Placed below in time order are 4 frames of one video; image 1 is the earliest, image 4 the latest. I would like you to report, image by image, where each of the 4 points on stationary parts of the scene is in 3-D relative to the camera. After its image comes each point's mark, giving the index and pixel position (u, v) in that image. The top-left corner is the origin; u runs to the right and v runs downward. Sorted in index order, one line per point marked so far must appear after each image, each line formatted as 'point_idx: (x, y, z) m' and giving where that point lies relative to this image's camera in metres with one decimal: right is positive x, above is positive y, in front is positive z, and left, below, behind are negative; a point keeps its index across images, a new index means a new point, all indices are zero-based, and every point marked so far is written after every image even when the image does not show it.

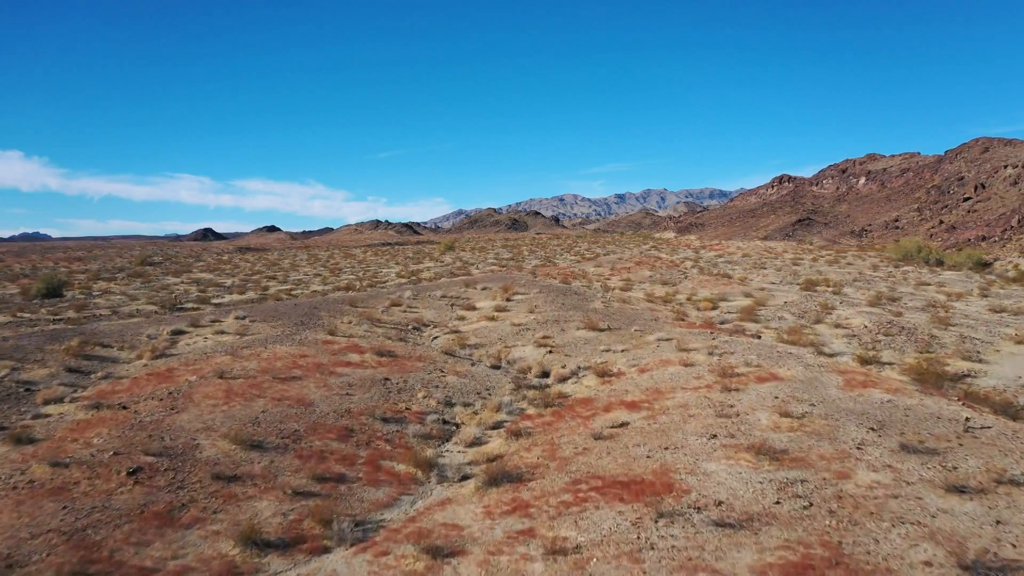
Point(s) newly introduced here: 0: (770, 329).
0: (+5.1, -0.8, +17.9) m
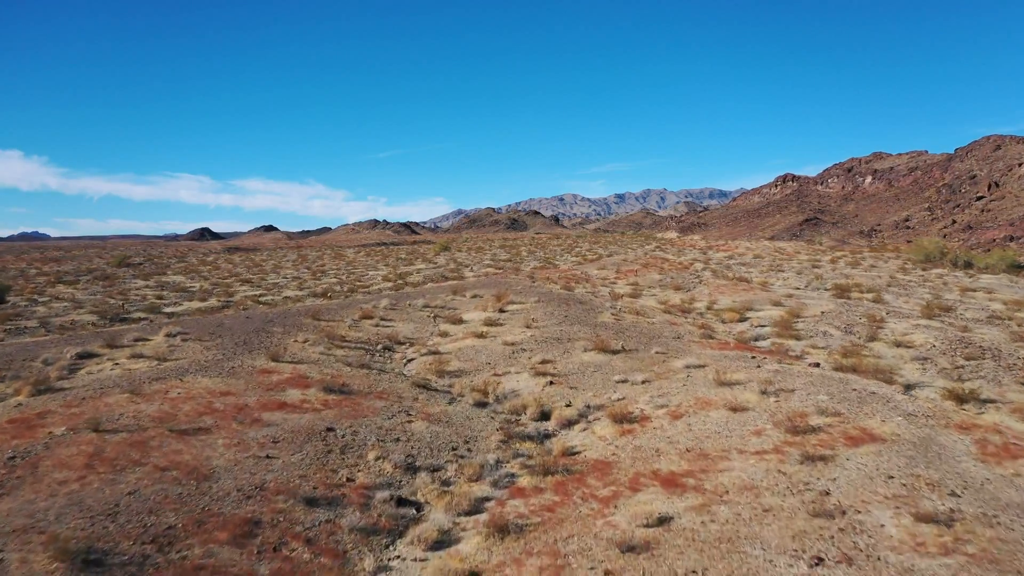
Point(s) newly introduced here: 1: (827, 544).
0: (+5.0, -1.0, +14.7) m
1: (+1.9, -1.5, +5.4) m
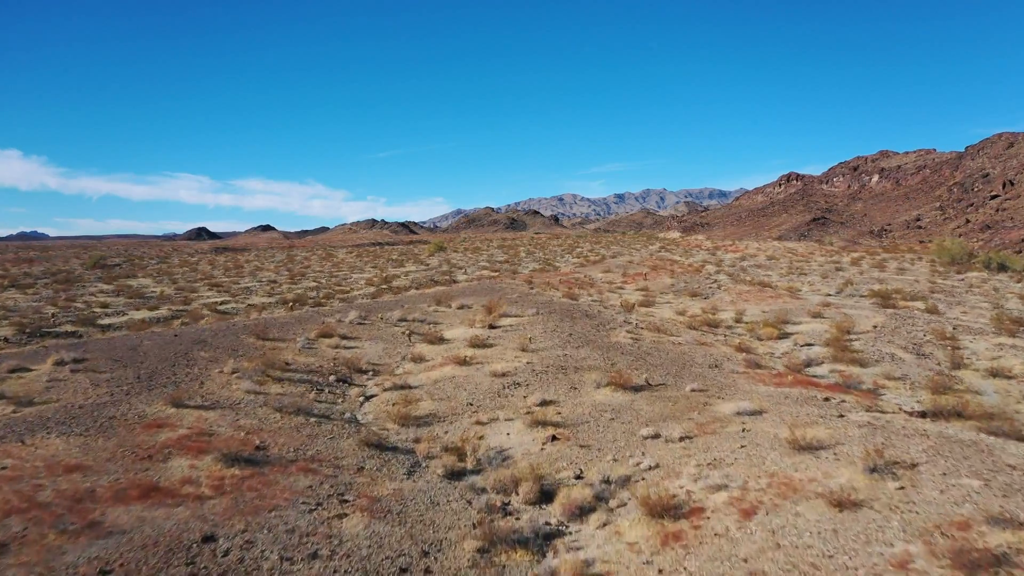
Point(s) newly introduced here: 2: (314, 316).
0: (+4.9, -1.2, +11.4) m
1: (+1.8, -1.7, +2.1) m
2: (-3.7, -0.5, +16.9) m
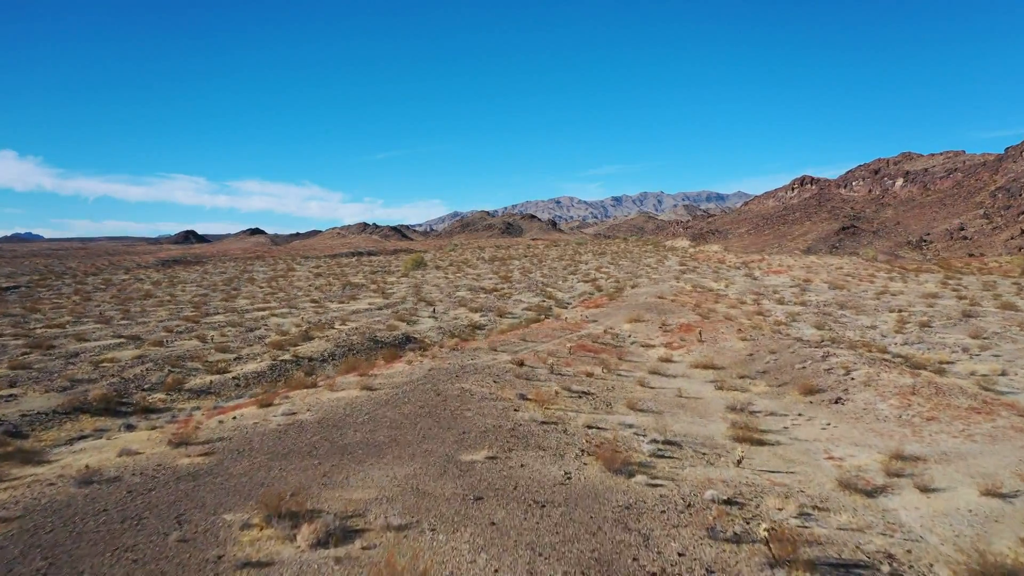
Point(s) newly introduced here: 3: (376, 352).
0: (+4.6, -2.6, +0.2) m
1: (+1.5, -3.1, -9.1) m
2: (-4.1, -2.0, +5.7) m
3: (-2.9, -1.3, +19.3) m
